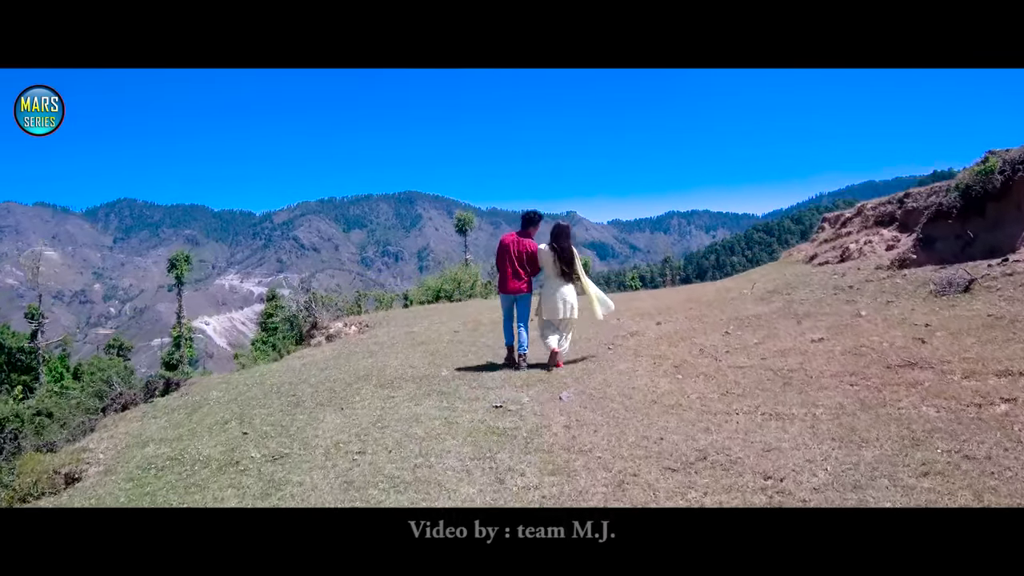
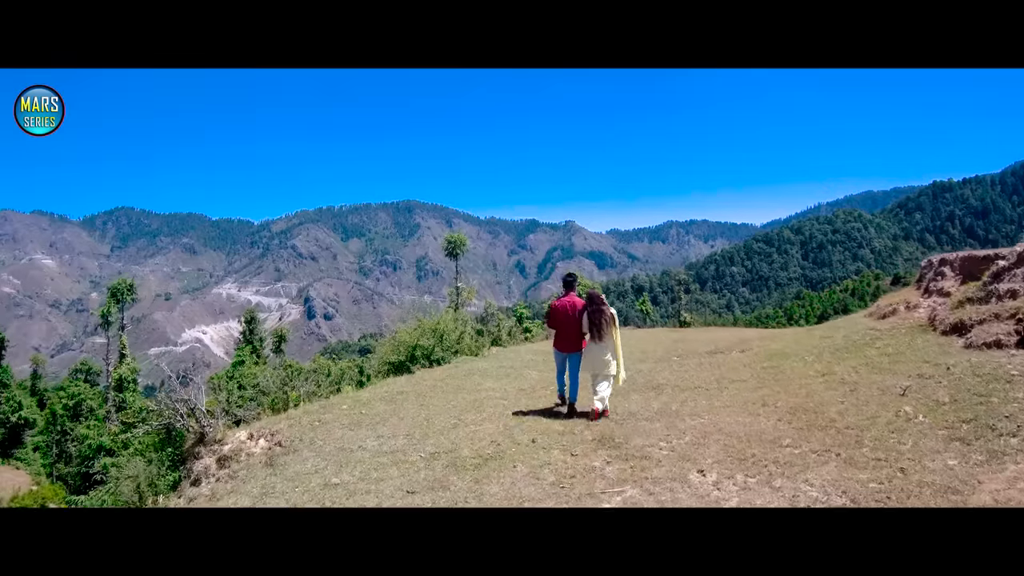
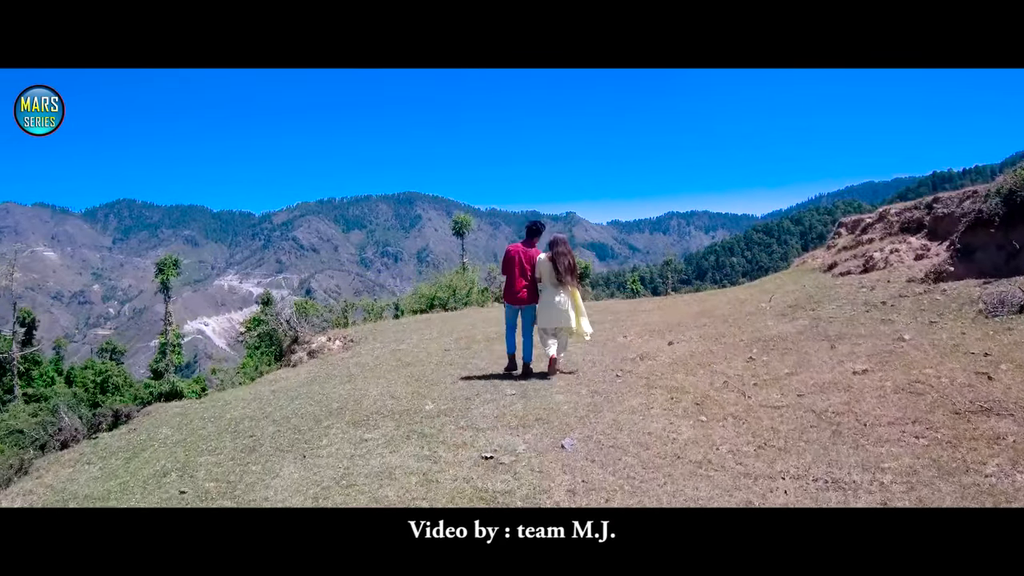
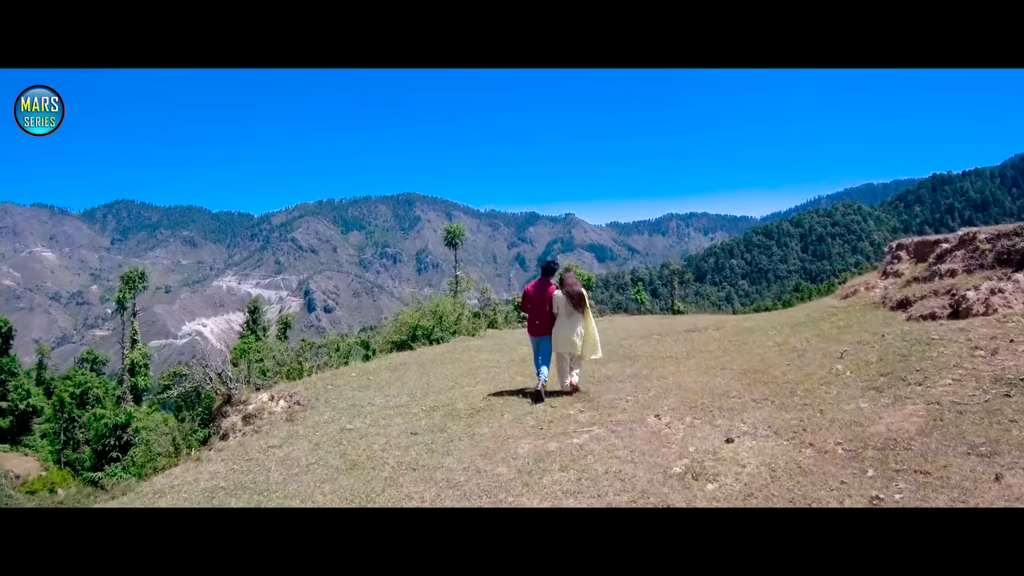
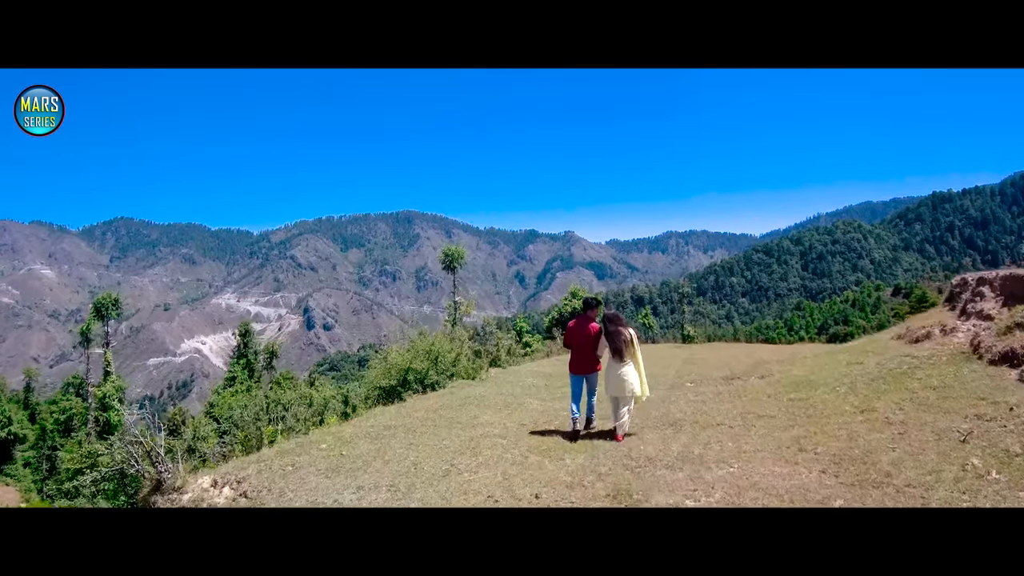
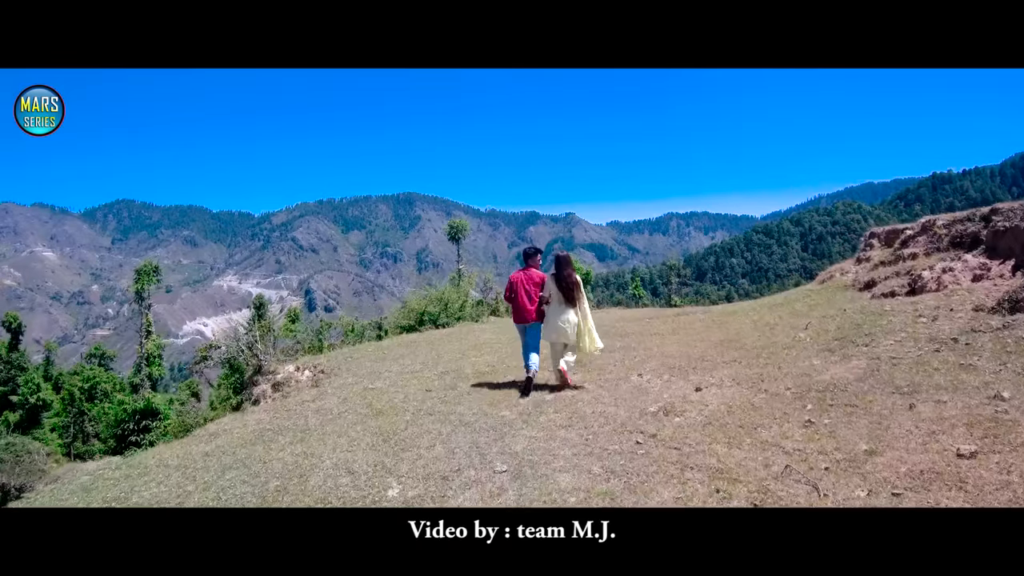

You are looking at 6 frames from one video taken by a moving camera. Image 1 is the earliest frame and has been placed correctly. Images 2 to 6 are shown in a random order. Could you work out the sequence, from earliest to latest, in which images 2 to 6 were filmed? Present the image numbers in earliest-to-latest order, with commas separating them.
3, 6, 4, 2, 5
